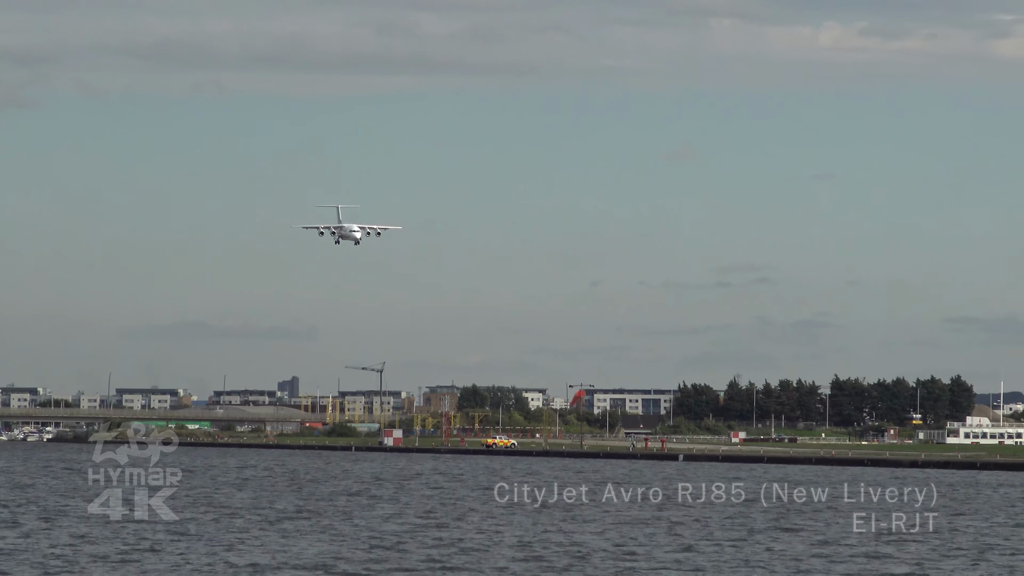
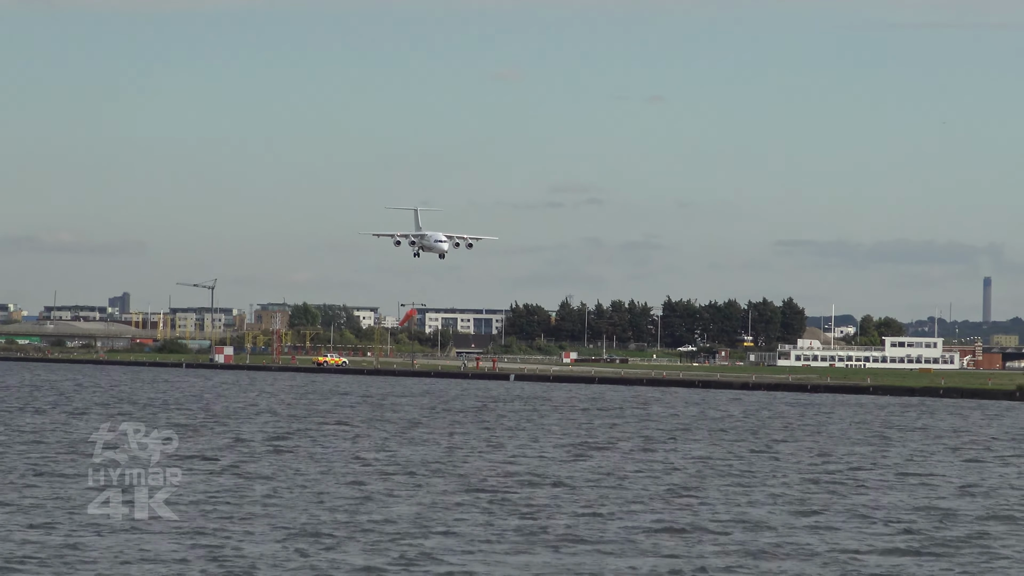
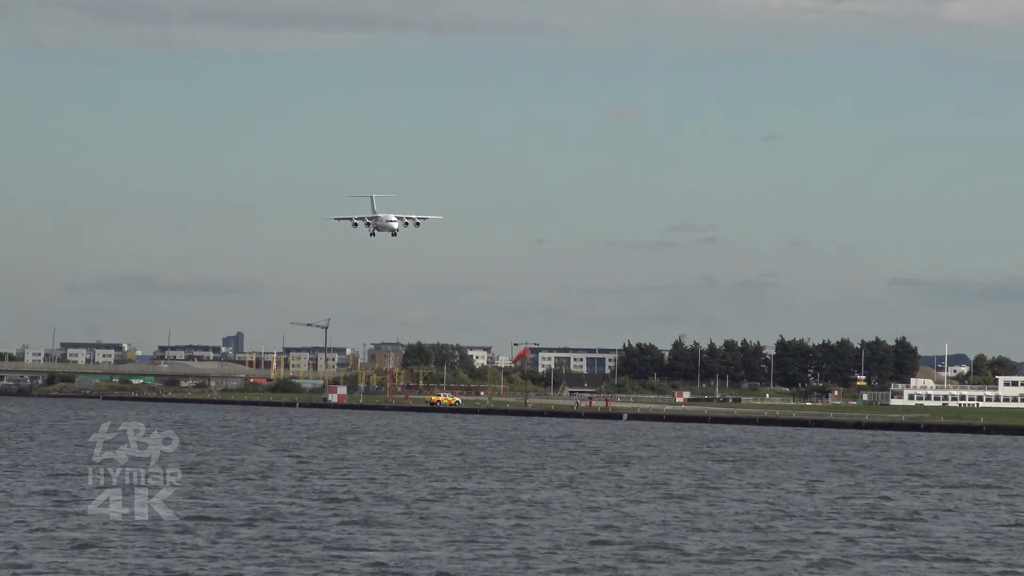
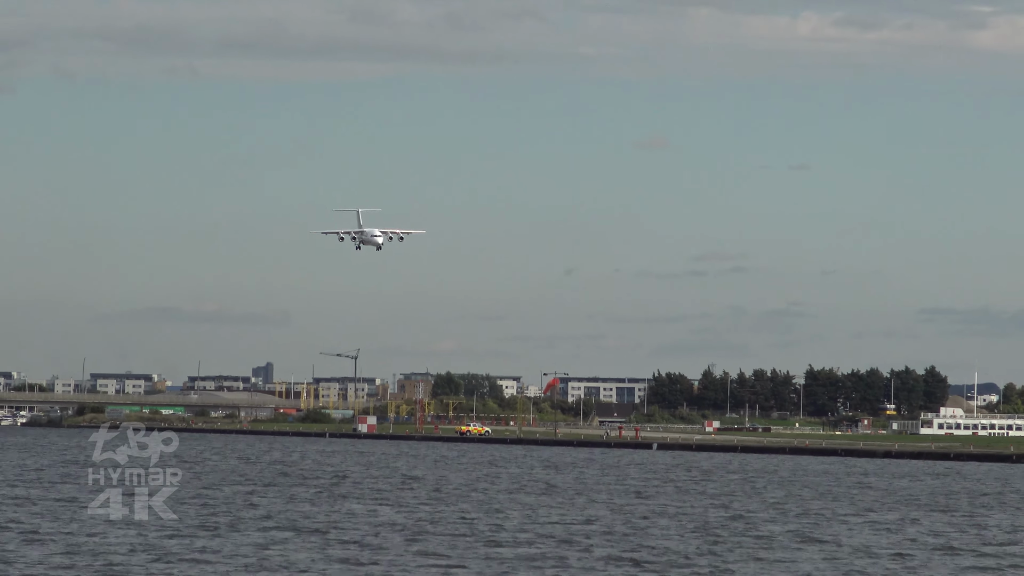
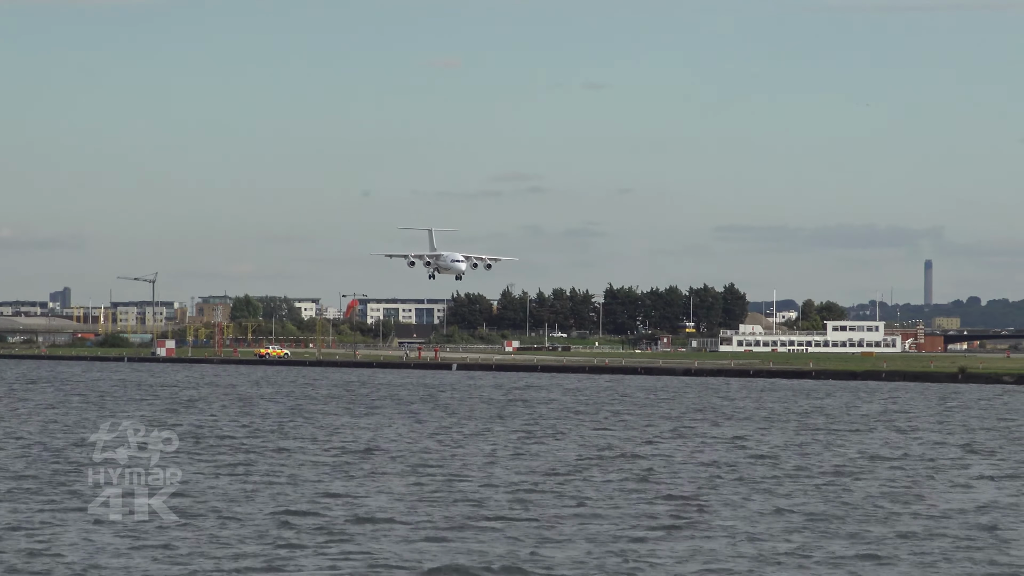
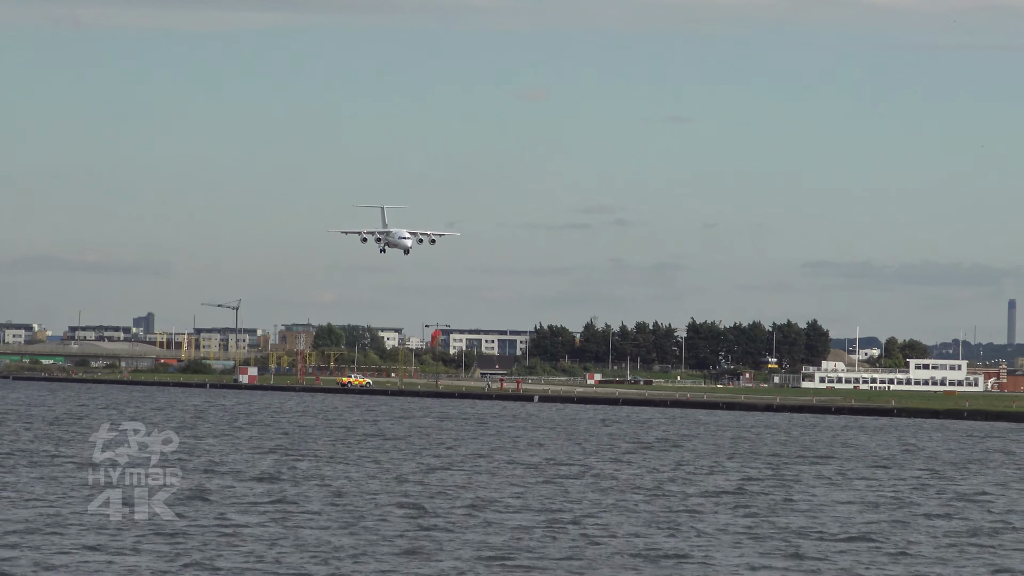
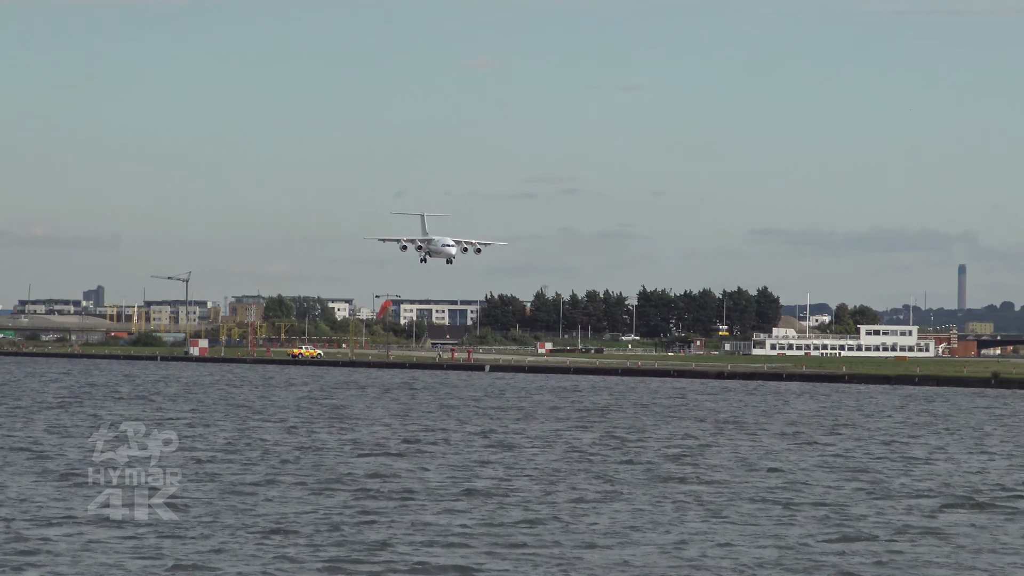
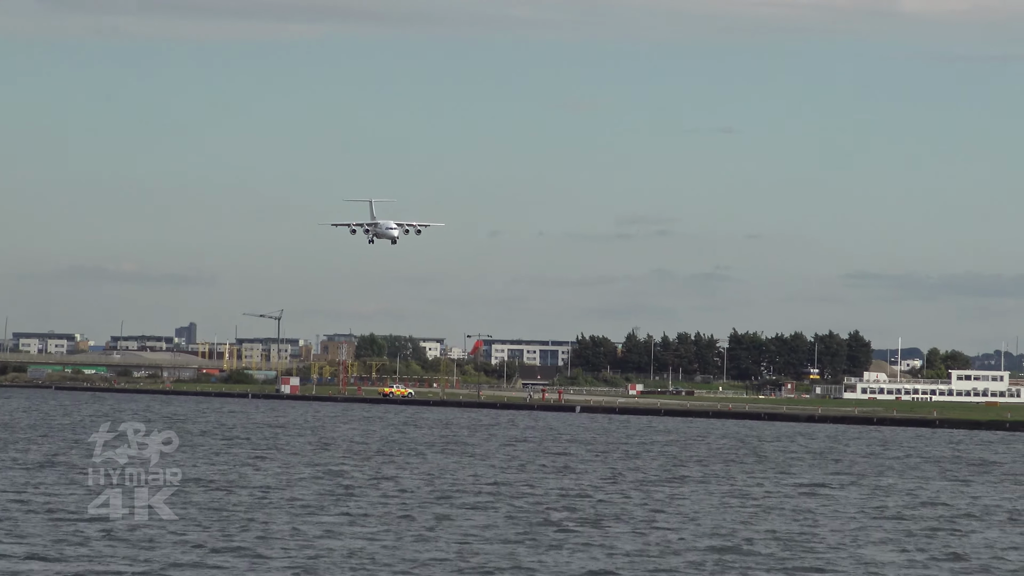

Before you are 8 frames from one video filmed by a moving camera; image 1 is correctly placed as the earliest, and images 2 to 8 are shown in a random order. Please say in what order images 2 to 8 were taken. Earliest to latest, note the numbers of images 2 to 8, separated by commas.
4, 3, 8, 6, 2, 7, 5
